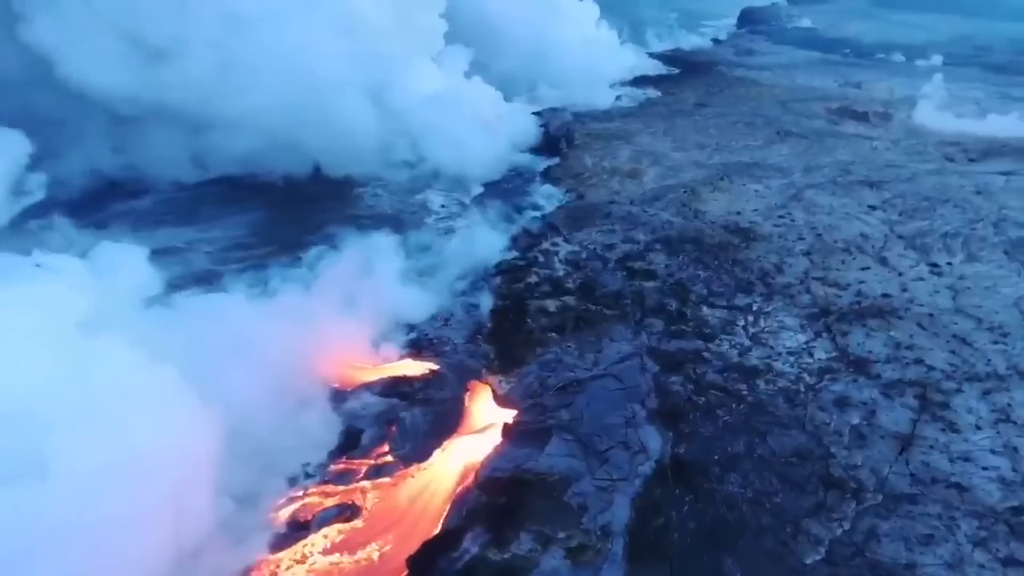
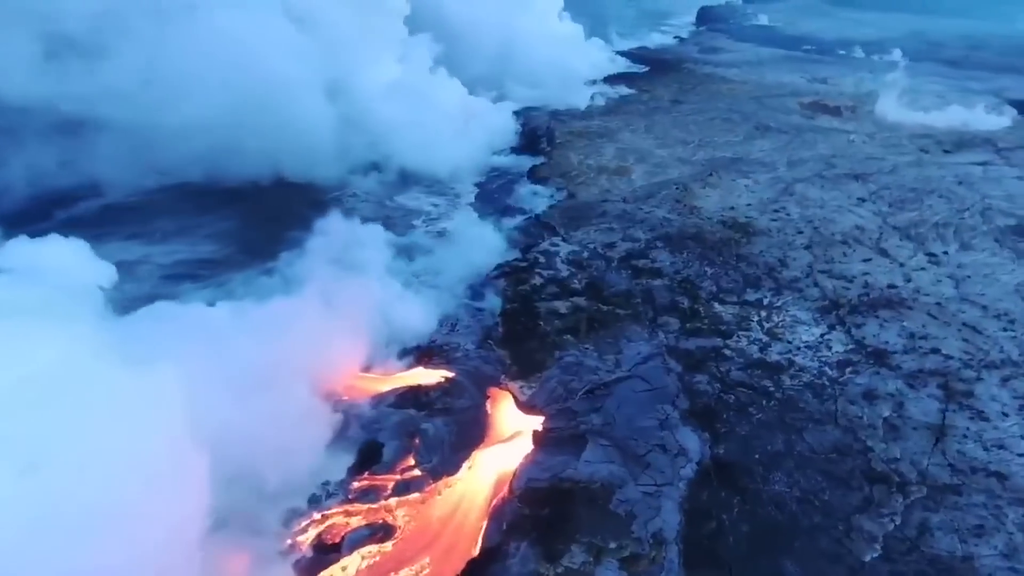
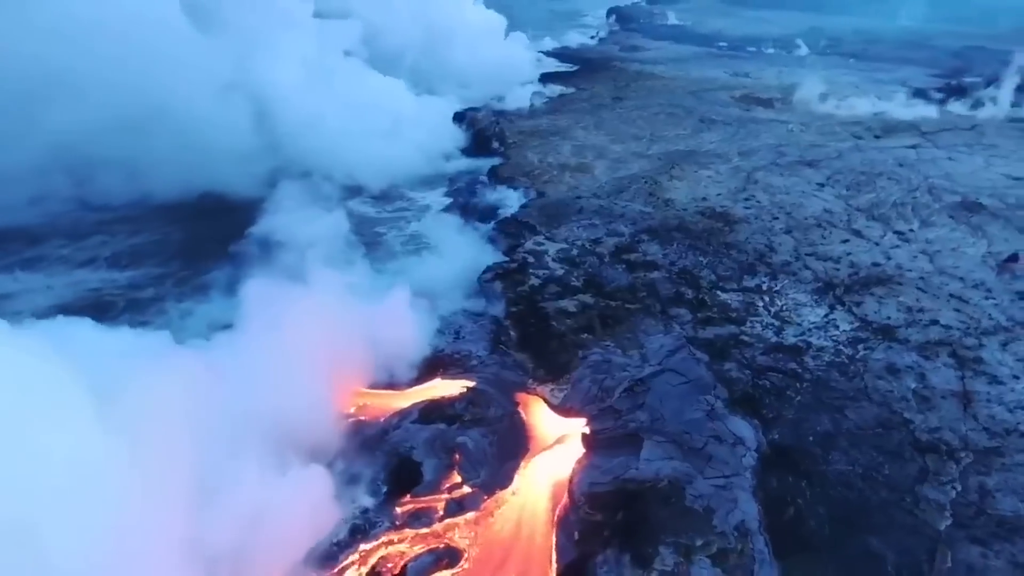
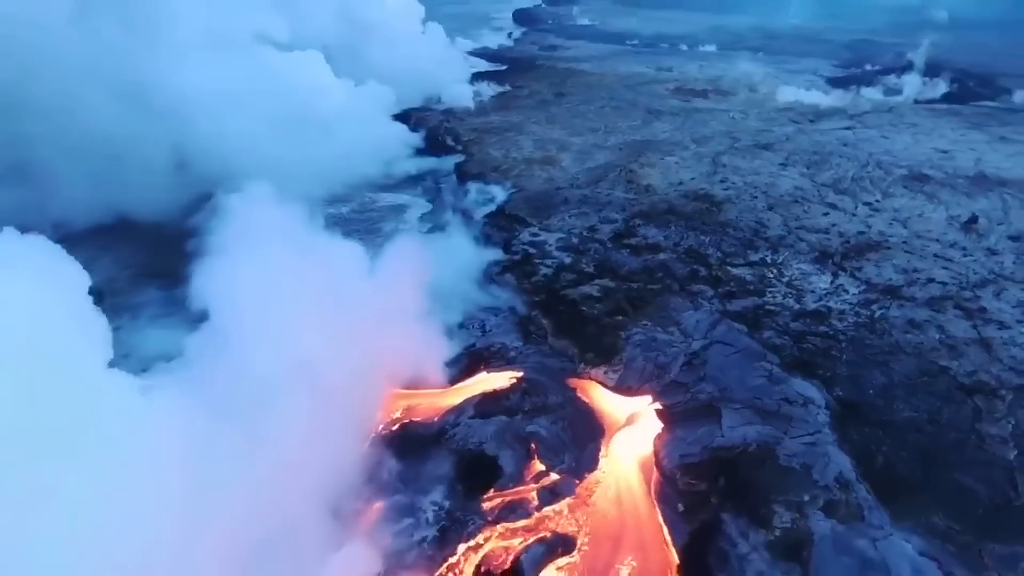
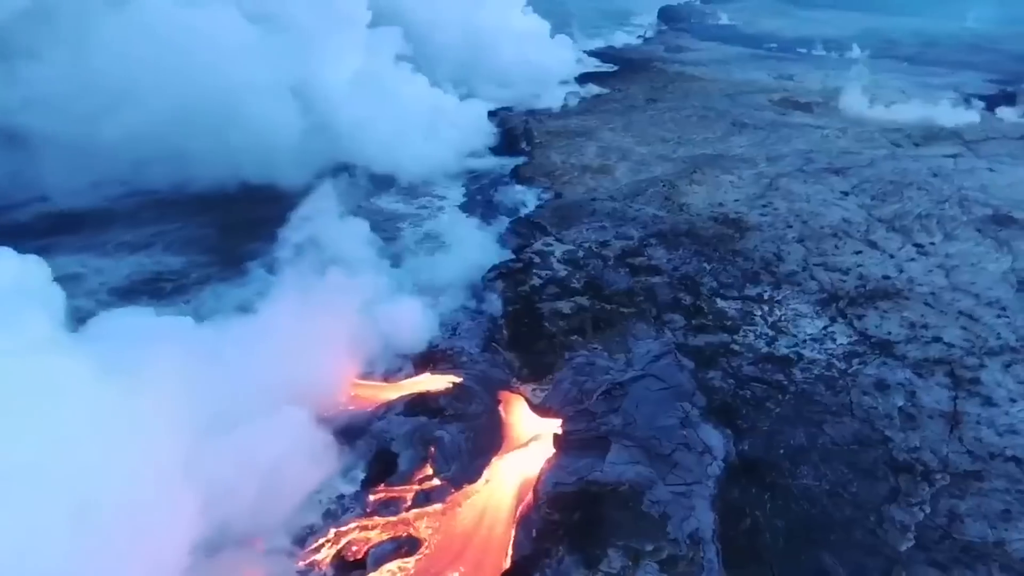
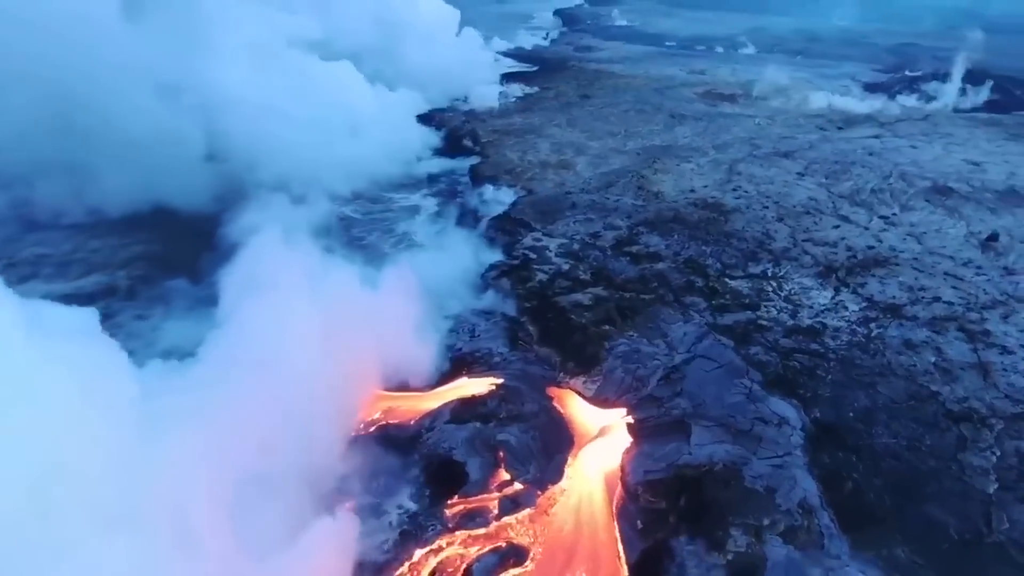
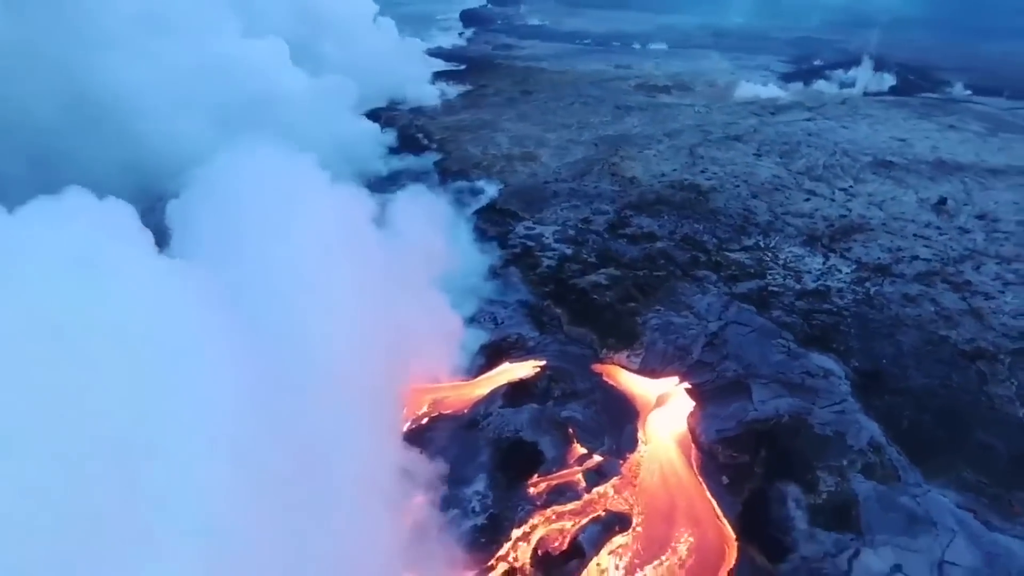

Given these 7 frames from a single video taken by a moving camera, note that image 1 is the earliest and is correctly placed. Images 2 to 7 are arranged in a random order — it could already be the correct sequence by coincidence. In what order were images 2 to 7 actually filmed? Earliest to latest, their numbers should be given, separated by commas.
2, 5, 3, 6, 4, 7
